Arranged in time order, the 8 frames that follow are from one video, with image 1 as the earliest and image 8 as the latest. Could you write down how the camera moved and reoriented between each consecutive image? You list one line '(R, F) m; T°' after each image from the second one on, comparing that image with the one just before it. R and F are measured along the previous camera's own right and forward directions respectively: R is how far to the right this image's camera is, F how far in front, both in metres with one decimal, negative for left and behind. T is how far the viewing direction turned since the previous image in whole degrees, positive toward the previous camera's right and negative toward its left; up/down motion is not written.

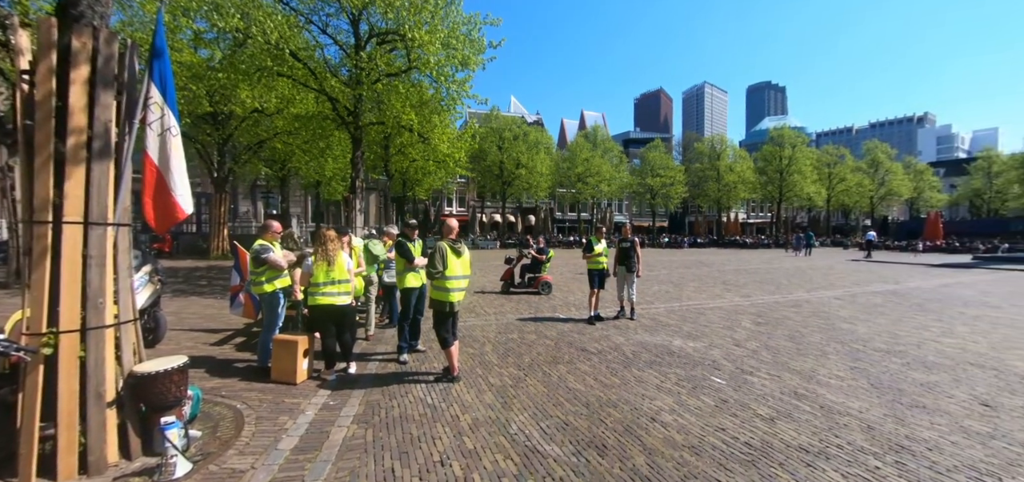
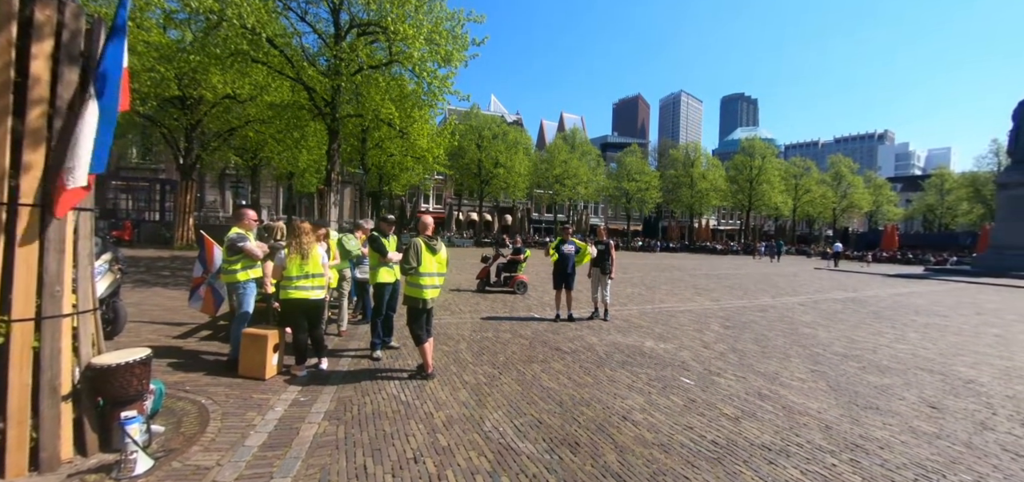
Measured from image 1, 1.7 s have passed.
(0.0, 0.0) m; +3°
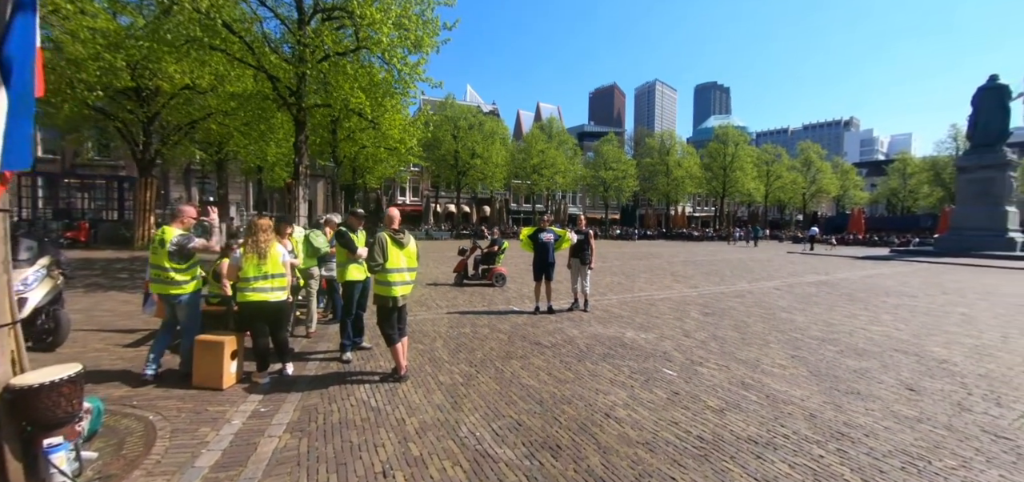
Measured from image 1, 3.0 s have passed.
(+0.1, +0.3) m; +3°
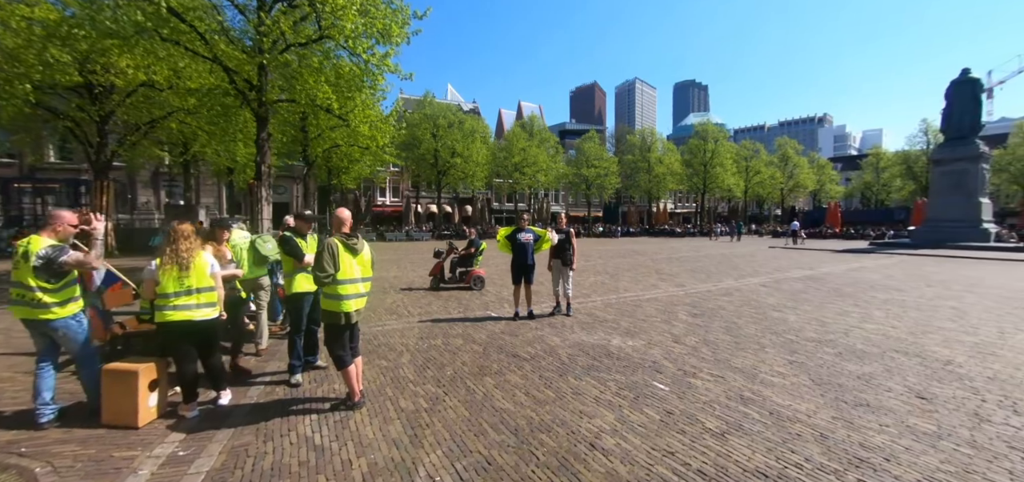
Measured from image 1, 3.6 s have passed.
(+0.1, +0.6) m; +2°
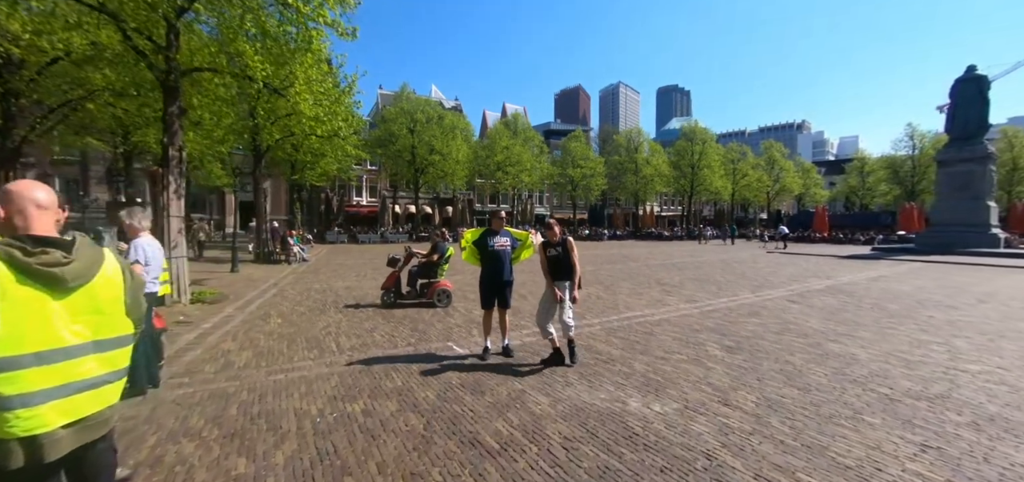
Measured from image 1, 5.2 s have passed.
(+0.2, +2.3) m; +2°
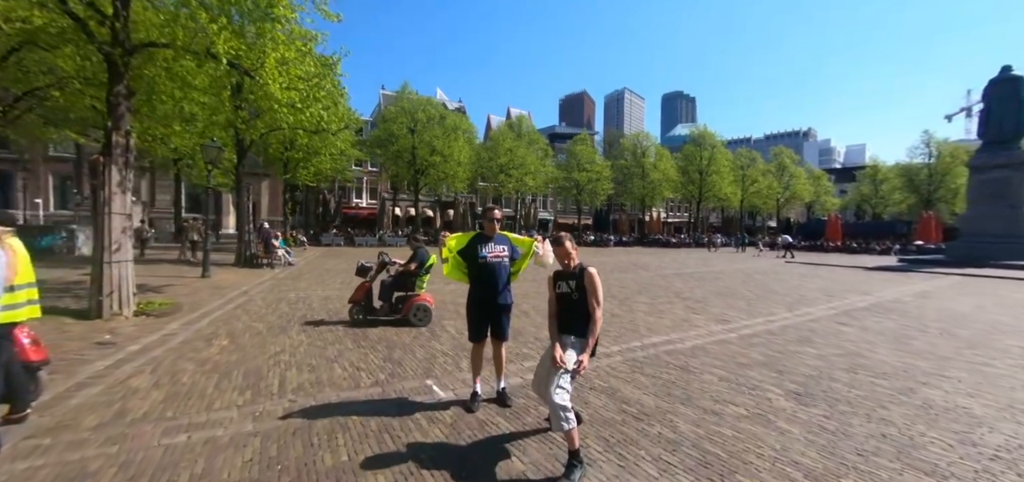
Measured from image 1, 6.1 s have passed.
(0.0, +1.4) m; 0°
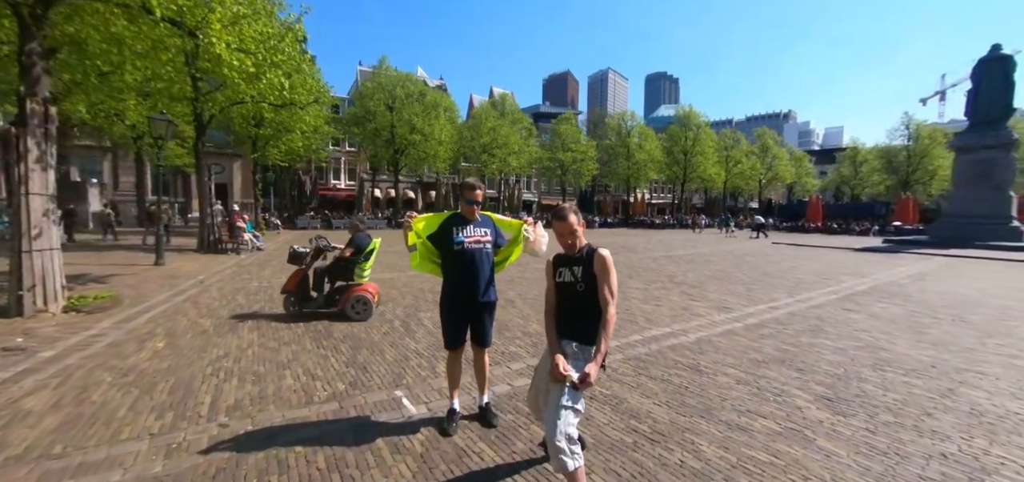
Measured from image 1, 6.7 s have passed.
(0.0, +0.8) m; +2°
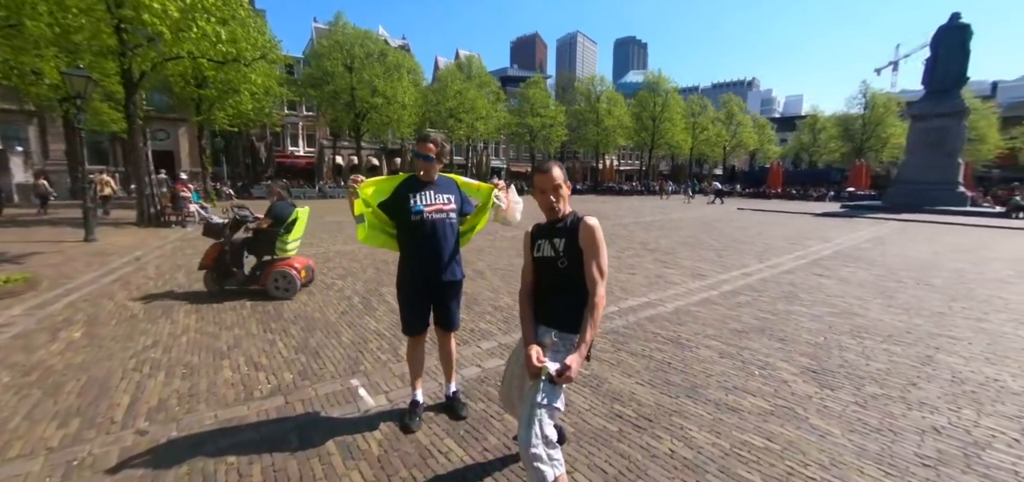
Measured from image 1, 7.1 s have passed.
(0.0, +0.5) m; +4°
